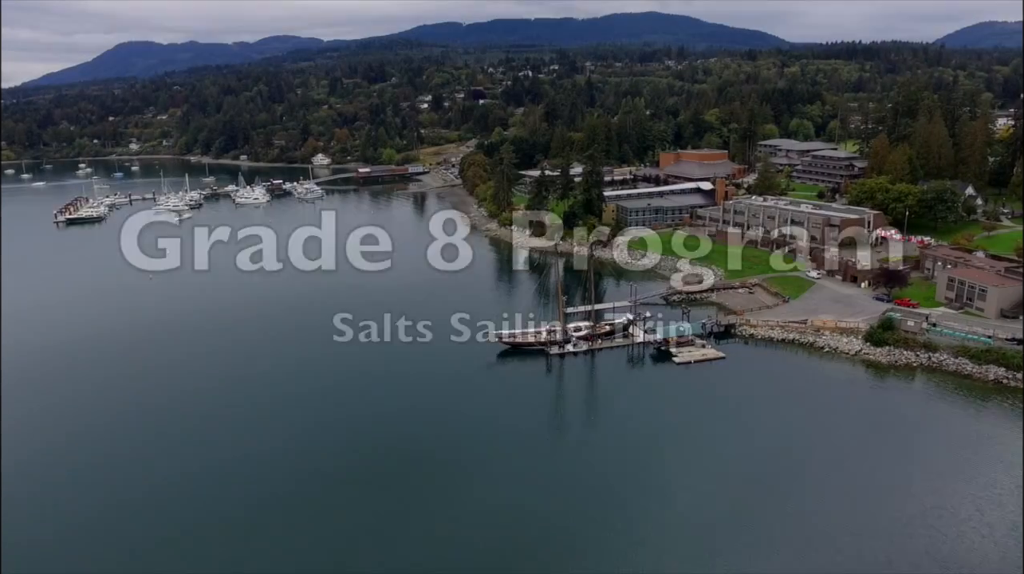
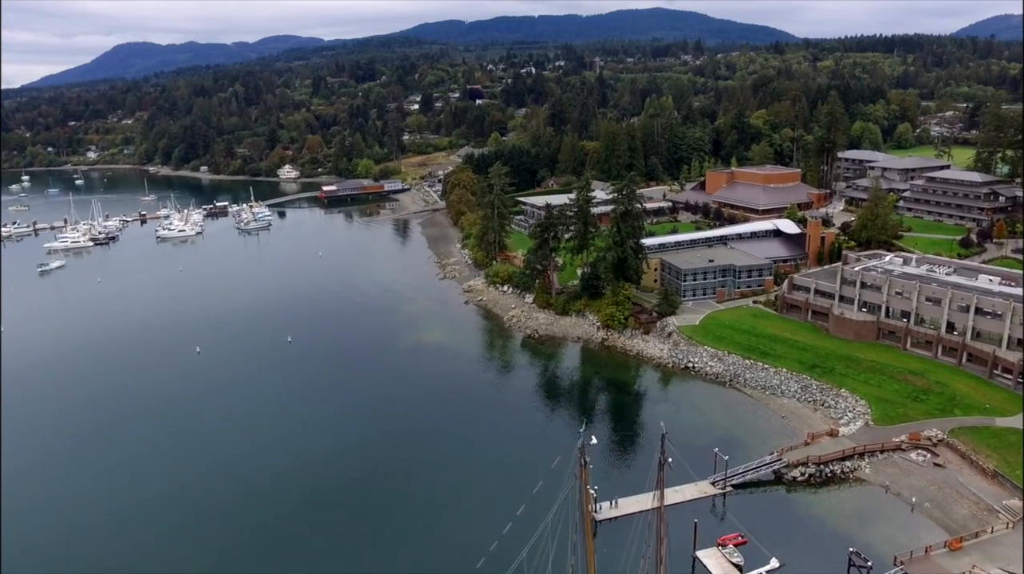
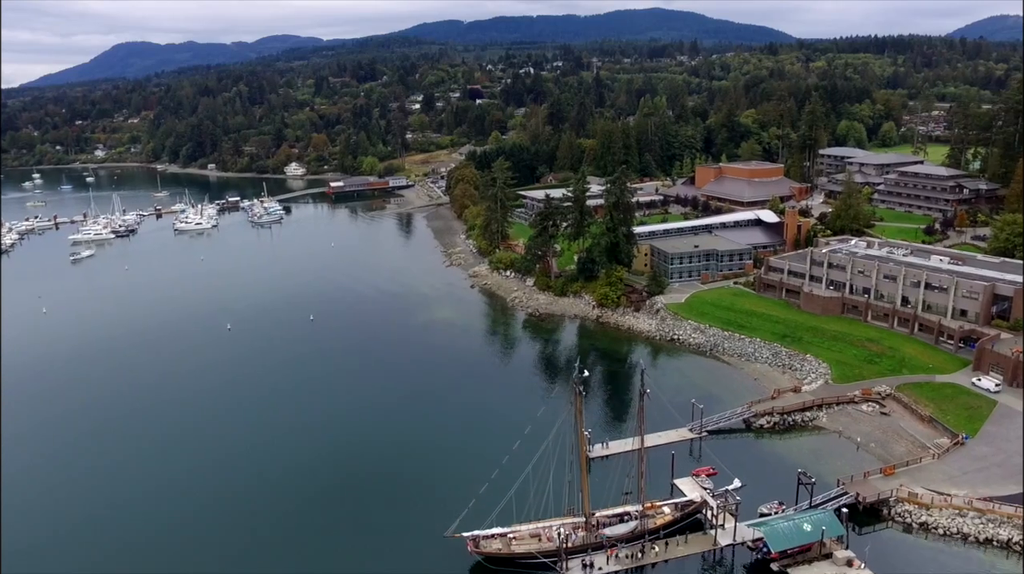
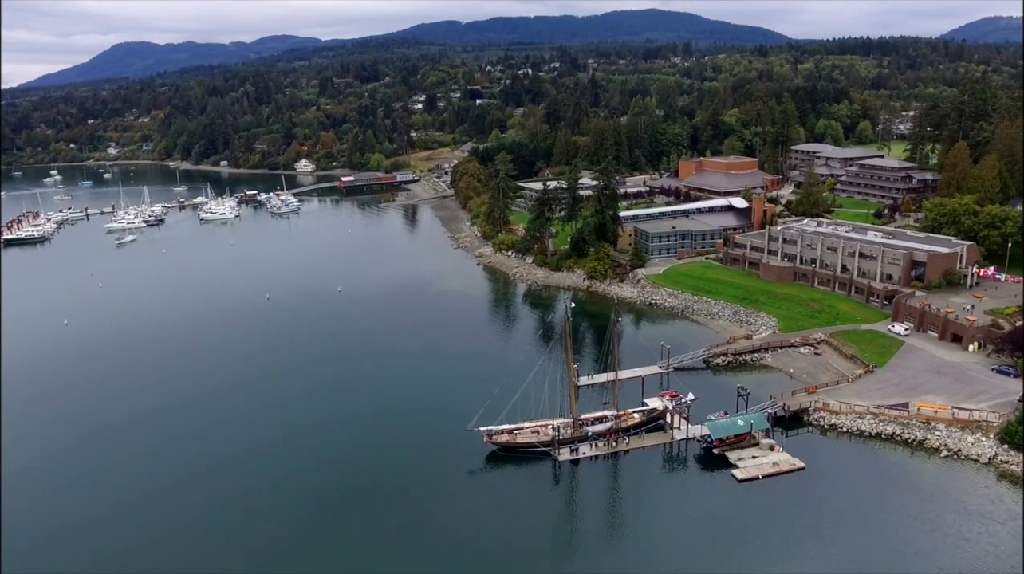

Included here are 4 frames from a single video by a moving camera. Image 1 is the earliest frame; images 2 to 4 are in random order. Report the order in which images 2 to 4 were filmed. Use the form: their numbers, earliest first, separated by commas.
4, 3, 2
